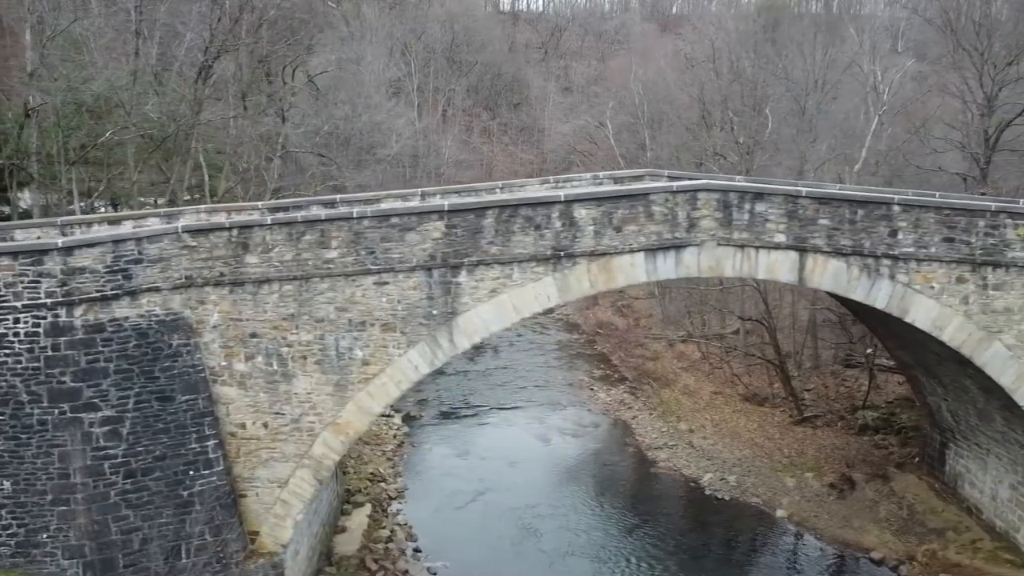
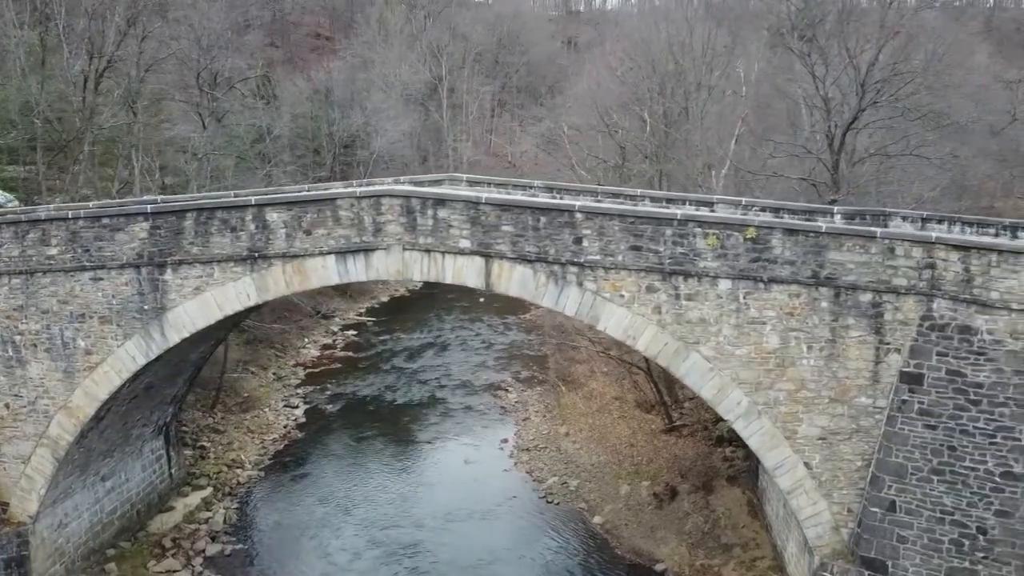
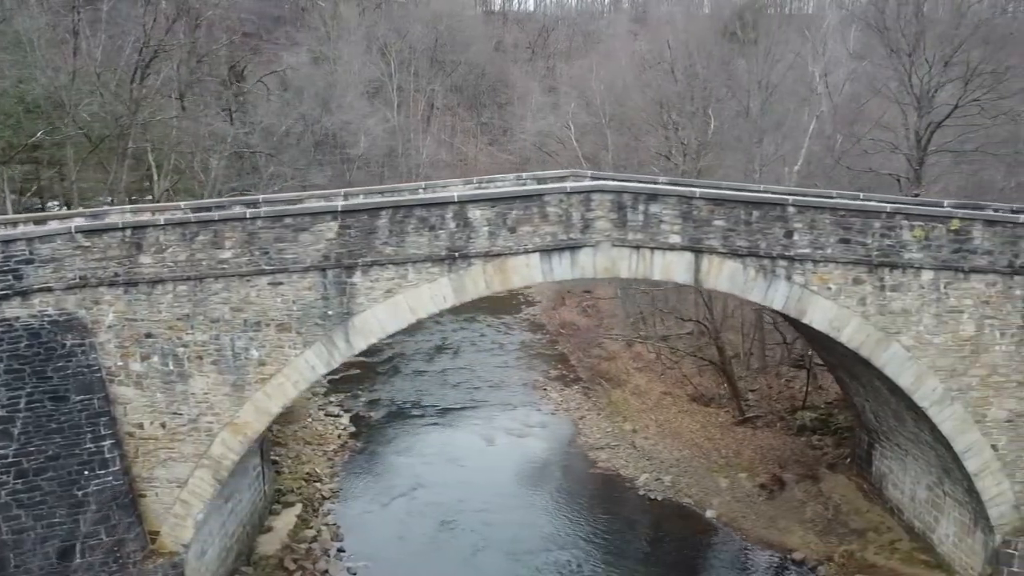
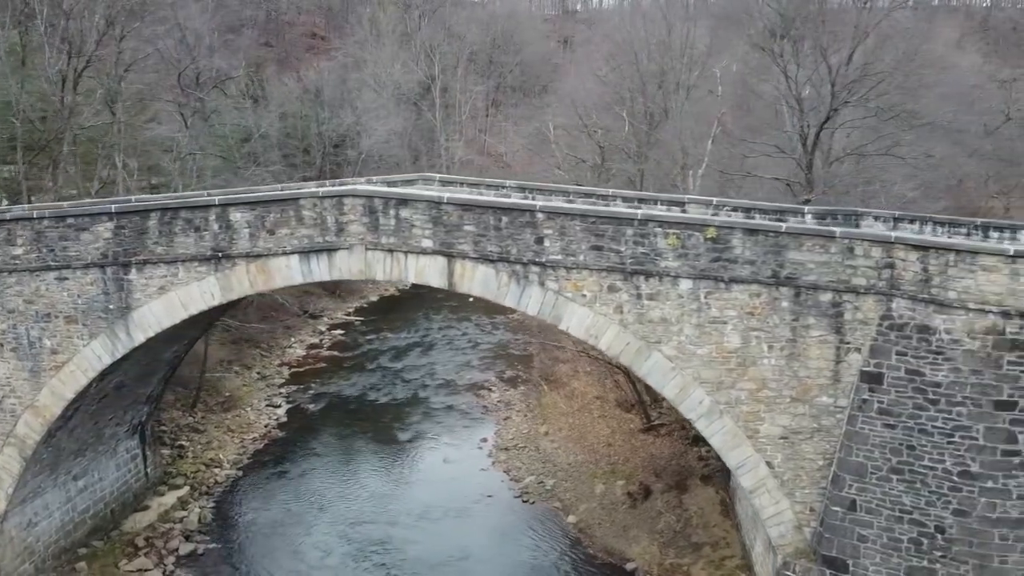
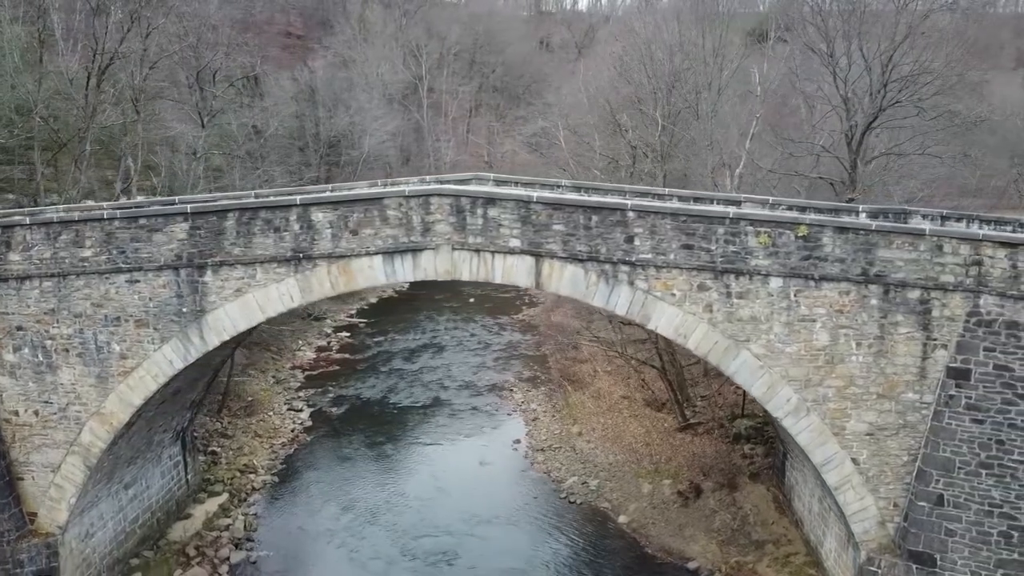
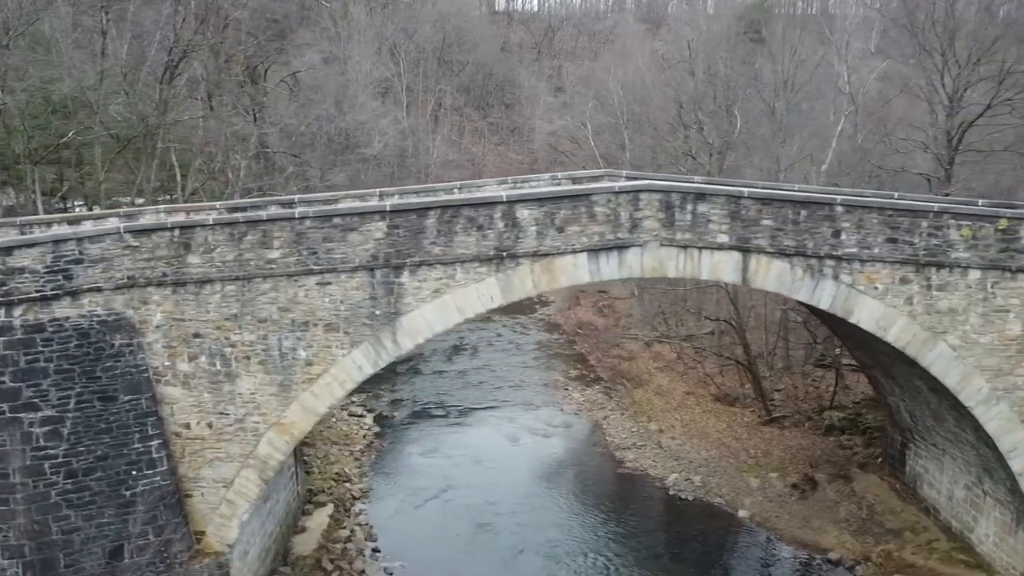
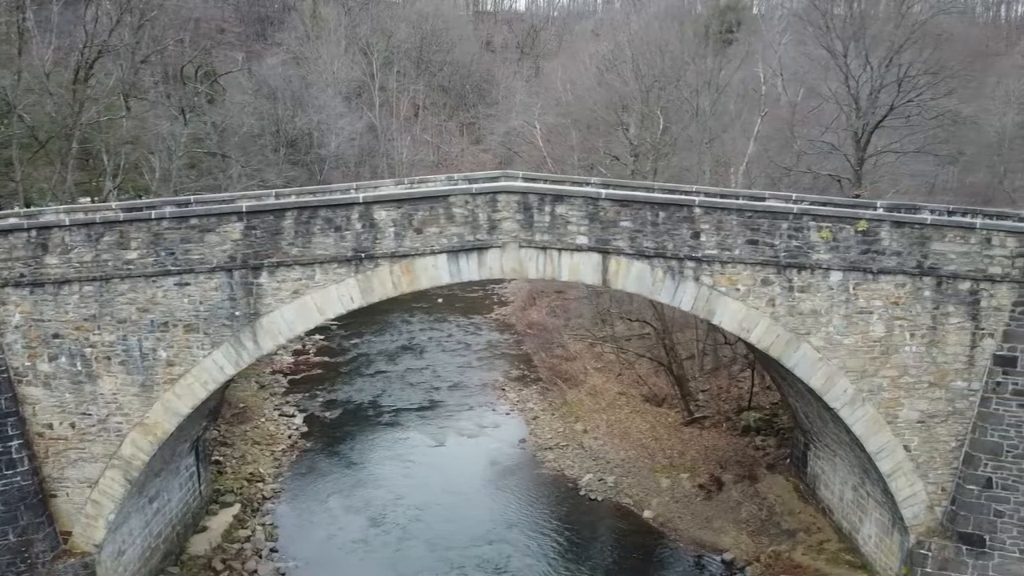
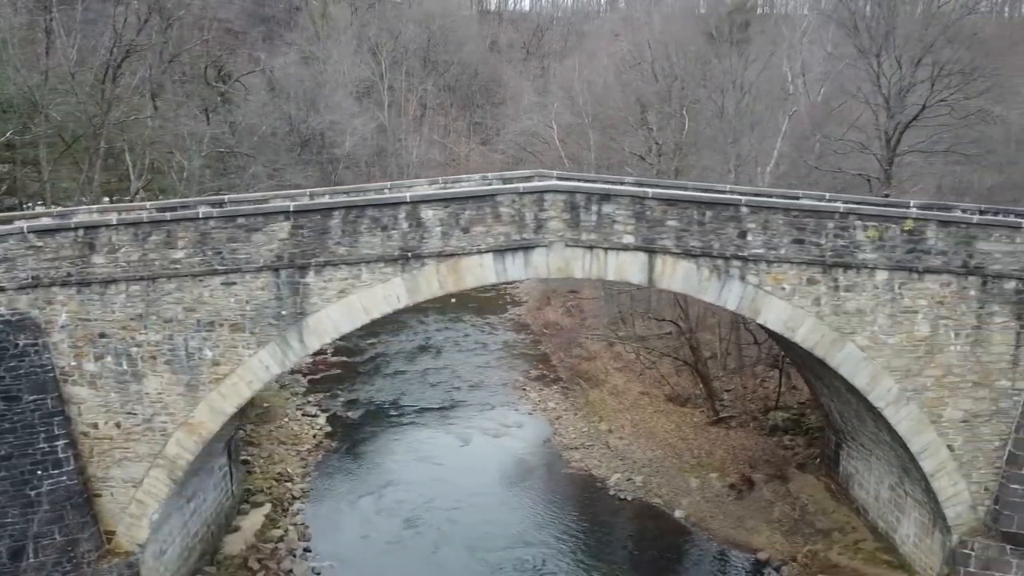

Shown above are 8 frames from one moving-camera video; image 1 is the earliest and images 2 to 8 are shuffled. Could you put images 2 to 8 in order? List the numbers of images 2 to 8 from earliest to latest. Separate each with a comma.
6, 3, 8, 7, 5, 2, 4
